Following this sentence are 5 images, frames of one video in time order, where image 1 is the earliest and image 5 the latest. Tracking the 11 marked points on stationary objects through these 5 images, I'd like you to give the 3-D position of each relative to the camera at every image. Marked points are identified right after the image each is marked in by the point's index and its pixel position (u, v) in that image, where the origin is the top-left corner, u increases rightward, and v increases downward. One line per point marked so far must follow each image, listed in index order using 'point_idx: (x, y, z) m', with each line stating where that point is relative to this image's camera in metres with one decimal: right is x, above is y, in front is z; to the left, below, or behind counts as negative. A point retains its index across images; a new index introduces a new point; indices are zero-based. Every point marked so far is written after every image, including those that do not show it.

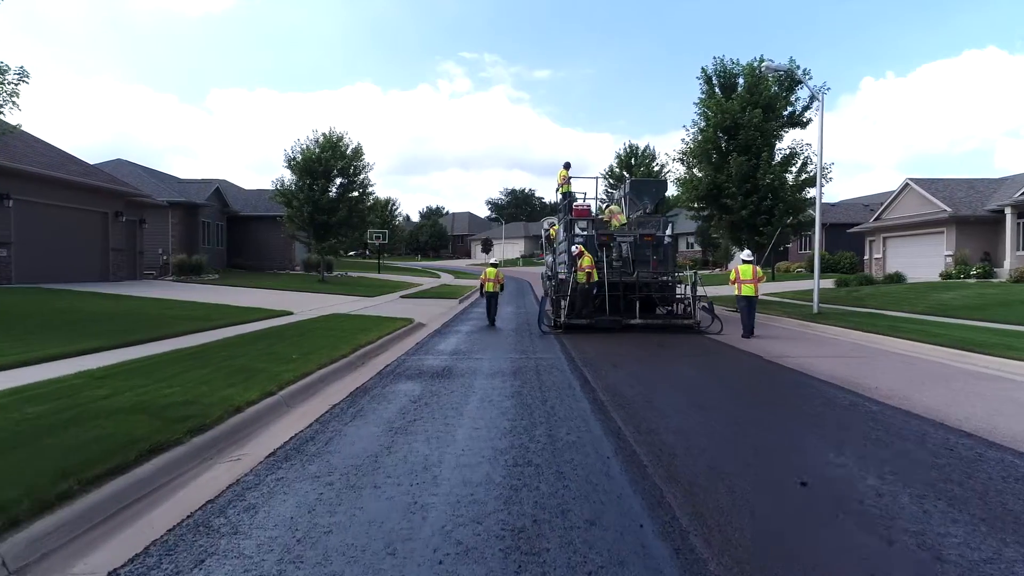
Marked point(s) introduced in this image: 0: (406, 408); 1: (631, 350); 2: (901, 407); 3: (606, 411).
0: (-1.2, -1.3, +8.1) m
1: (+2.3, -1.2, +14.1) m
2: (+4.1, -1.3, +7.9) m
3: (+1.0, -1.3, +7.8) m
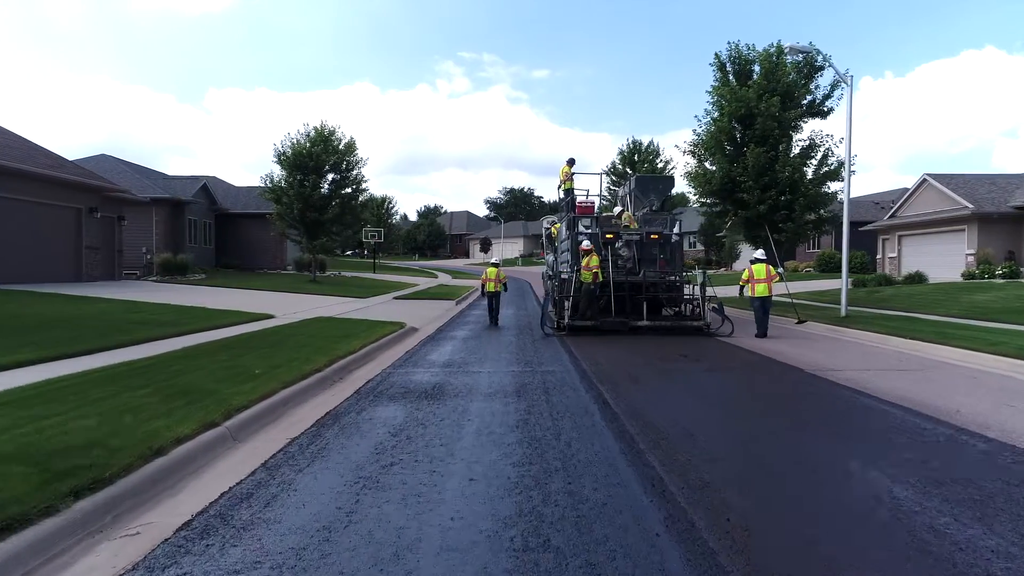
0: (-1.1, -1.3, +6.4) m
1: (+2.3, -1.2, +12.4) m
2: (+4.2, -1.3, +6.2) m
3: (+1.0, -1.3, +6.1) m
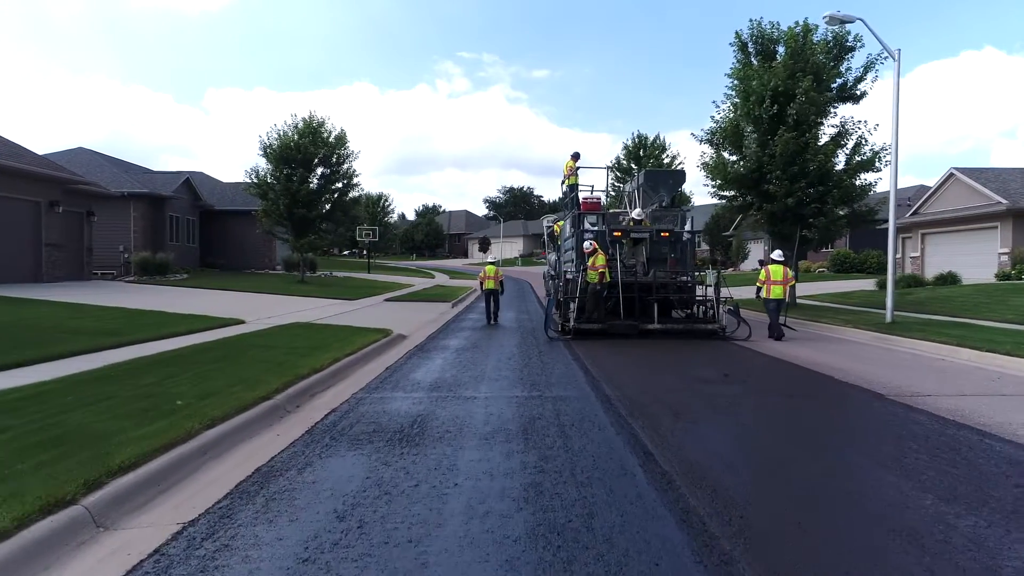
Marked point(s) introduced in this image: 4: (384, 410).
0: (-1.1, -1.4, +4.1) m
1: (+2.3, -1.2, +10.1) m
2: (+4.2, -1.3, +3.9) m
3: (+1.1, -1.4, +3.8) m
4: (-1.4, -1.3, +7.9) m
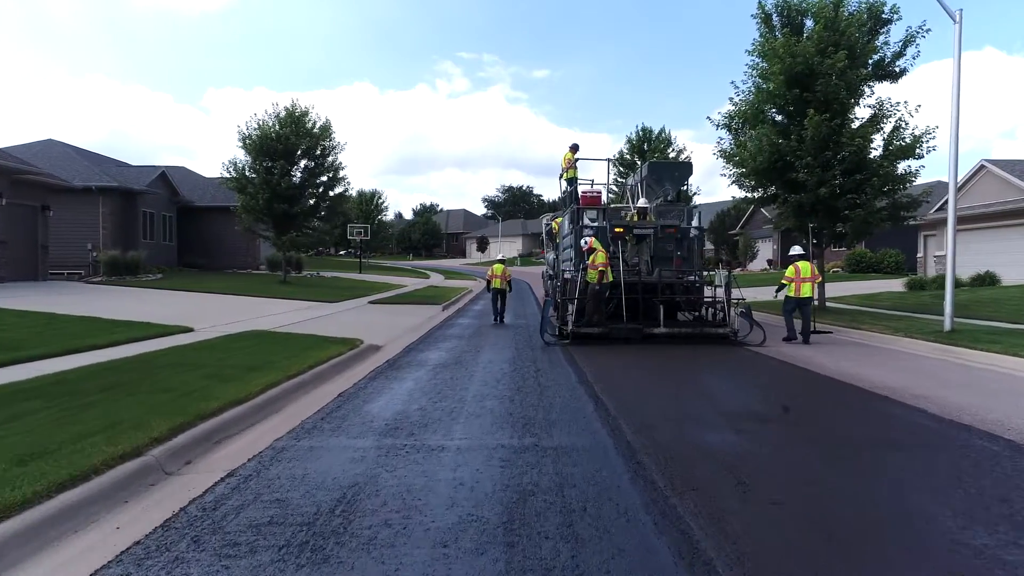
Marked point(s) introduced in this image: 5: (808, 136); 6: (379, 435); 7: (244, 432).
0: (-1.2, -1.4, +1.6) m
1: (+2.2, -1.3, +7.6) m
2: (+4.1, -1.4, +1.3) m
3: (+0.9, -1.4, +1.3) m
4: (-1.5, -1.3, +5.4) m
5: (+7.5, +3.9, +19.0) m
6: (-1.2, -1.3, +6.6) m
7: (-2.4, -1.3, +6.7) m
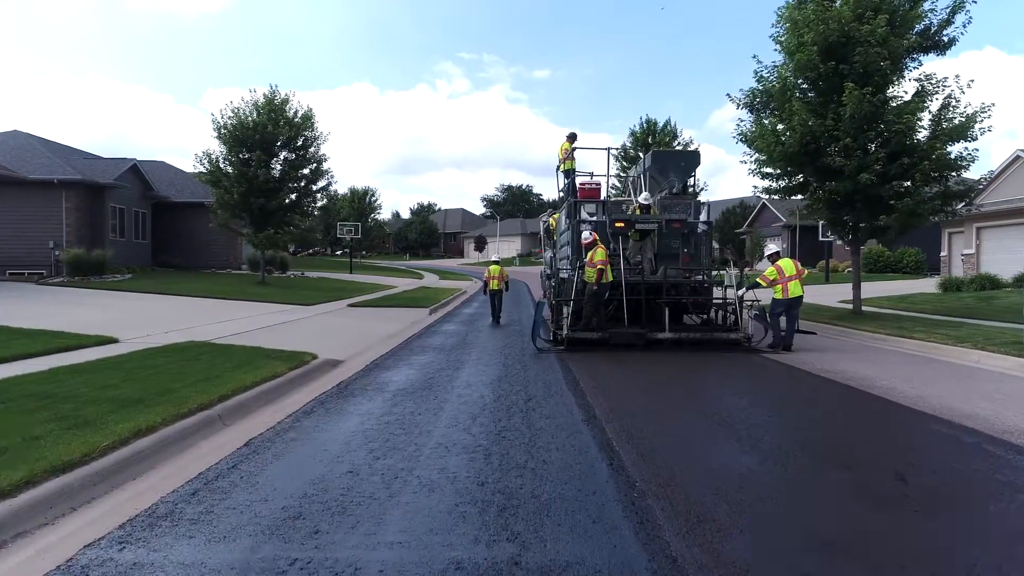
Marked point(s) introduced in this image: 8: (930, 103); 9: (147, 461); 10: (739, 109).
0: (-1.4, -1.5, -1.0) m
1: (+2.0, -1.3, +5.0) m
2: (+3.9, -1.4, -1.2) m
3: (+0.8, -1.4, -1.3) m
4: (-1.7, -1.4, +2.8) m
5: (+7.3, +3.8, +16.4) m
6: (-1.4, -1.3, +4.0) m
7: (-2.6, -1.3, +4.1) m
8: (+9.5, +4.2, +17.0) m
9: (-2.7, -1.2, +5.3) m
10: (+5.7, +4.6, +18.8) m
